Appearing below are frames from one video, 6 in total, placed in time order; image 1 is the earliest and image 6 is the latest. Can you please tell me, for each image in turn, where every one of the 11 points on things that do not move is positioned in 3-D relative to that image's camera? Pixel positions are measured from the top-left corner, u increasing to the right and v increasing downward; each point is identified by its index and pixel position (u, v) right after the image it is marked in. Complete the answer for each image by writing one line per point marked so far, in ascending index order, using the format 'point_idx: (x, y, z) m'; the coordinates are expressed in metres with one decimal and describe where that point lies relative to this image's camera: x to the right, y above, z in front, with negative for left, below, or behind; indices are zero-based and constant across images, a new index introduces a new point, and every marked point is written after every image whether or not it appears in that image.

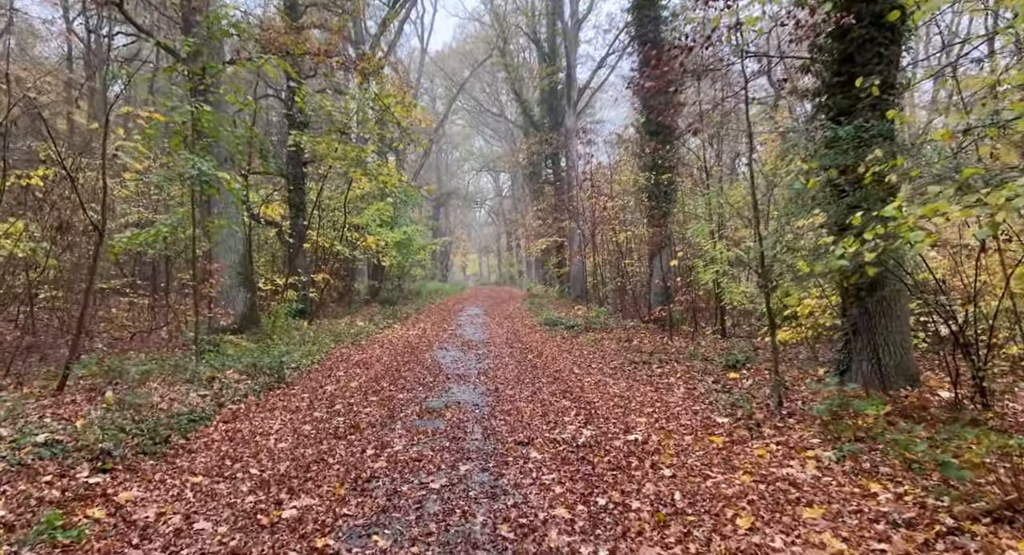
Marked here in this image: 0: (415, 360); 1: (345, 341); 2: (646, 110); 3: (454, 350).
0: (-2.1, -1.8, +12.1) m
1: (-4.3, -1.7, +14.9) m
2: (+4.3, +5.0, +17.2) m
3: (-1.4, -1.8, +14.0) m
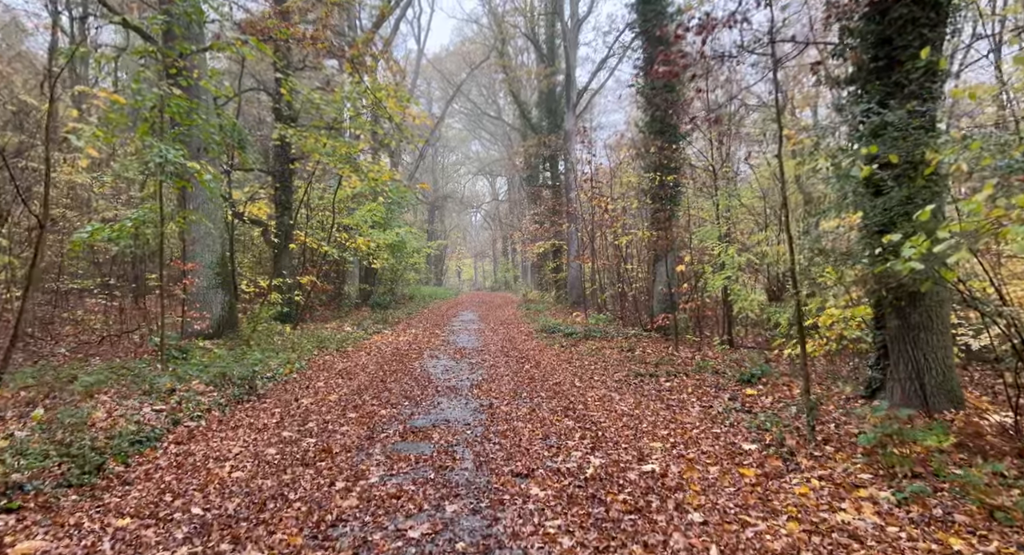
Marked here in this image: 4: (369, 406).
0: (-2.2, -1.8, +11.3) m
1: (-4.4, -1.8, +14.0) m
2: (+4.2, +4.8, +16.4) m
3: (-1.5, -1.9, +13.1) m
4: (-2.0, -1.8, +7.9) m
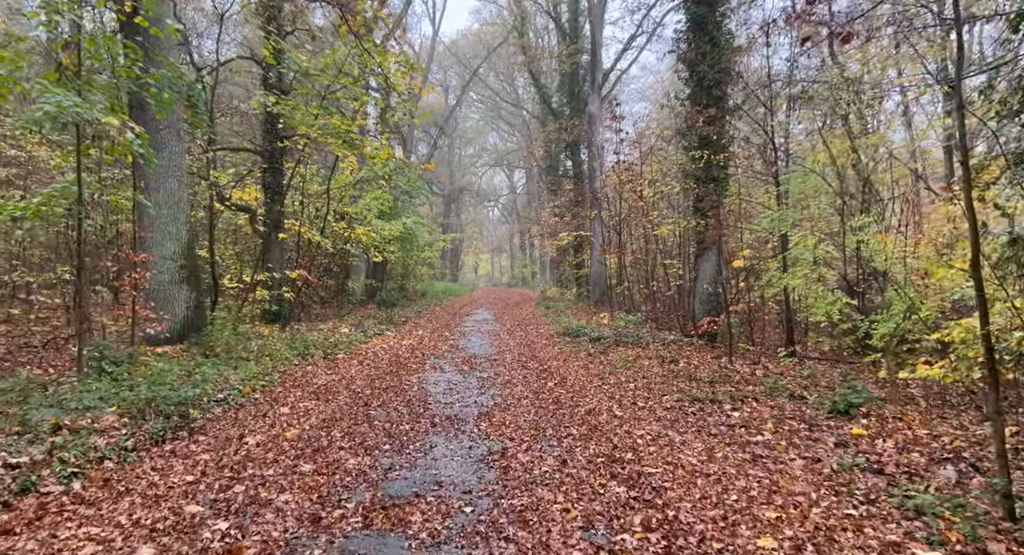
0: (-1.9, -1.8, +9.1) m
1: (-4.0, -1.7, +11.9) m
2: (+4.7, +4.9, +14.0) m
3: (-1.2, -1.8, +10.9) m
4: (-1.8, -1.7, +5.7) m
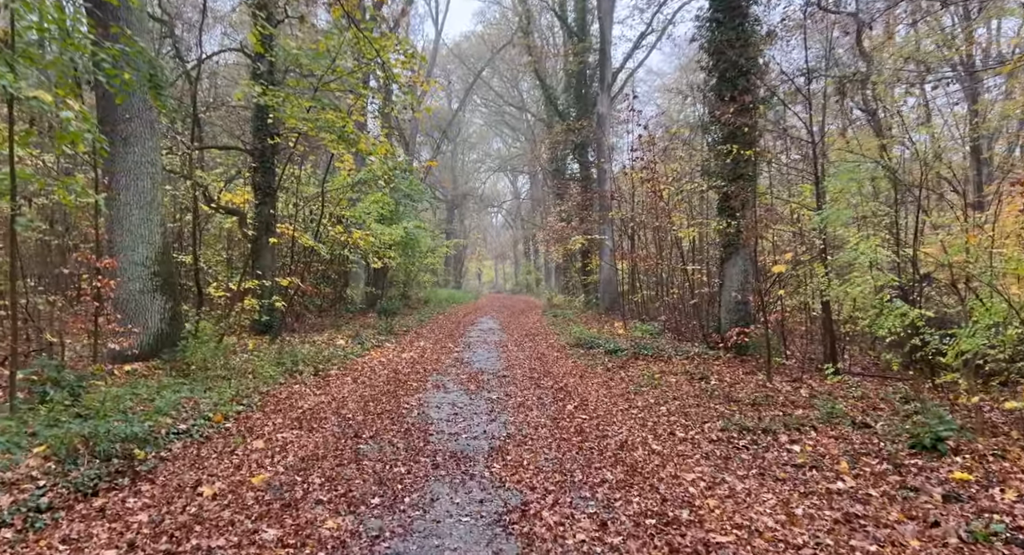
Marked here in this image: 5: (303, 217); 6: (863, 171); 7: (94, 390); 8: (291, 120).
0: (-1.7, -1.9, +7.9) m
1: (-3.8, -1.8, +10.7) m
2: (+4.9, +4.8, +12.8) m
3: (-1.0, -1.9, +9.7) m
4: (-1.6, -1.8, +4.5) m
5: (-6.4, +1.8, +17.5) m
6: (+6.3, +1.9, +10.3) m
7: (-5.1, -1.4, +6.9) m
8: (-5.2, +3.8, +13.7) m
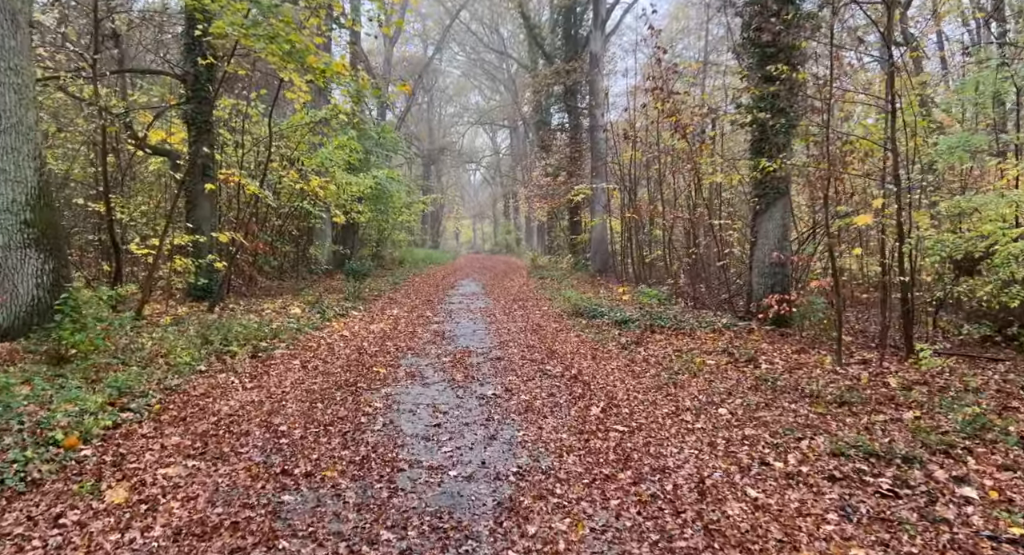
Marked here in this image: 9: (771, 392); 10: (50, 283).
0: (-1.6, -1.4, +5.4) m
1: (-3.9, -1.1, +8.2) m
2: (+4.8, +5.5, +10.2) m
3: (-1.0, -1.3, +7.3) m
4: (-1.4, -1.6, +2.1) m
5: (-6.6, +3.0, +14.6) m
6: (+6.3, +2.5, +8.0) m
7: (-5.0, -1.0, +4.3) m
8: (-5.4, +4.6, +10.7) m
9: (+3.1, -1.4, +6.9) m
10: (-6.1, 0.0, +7.6) m
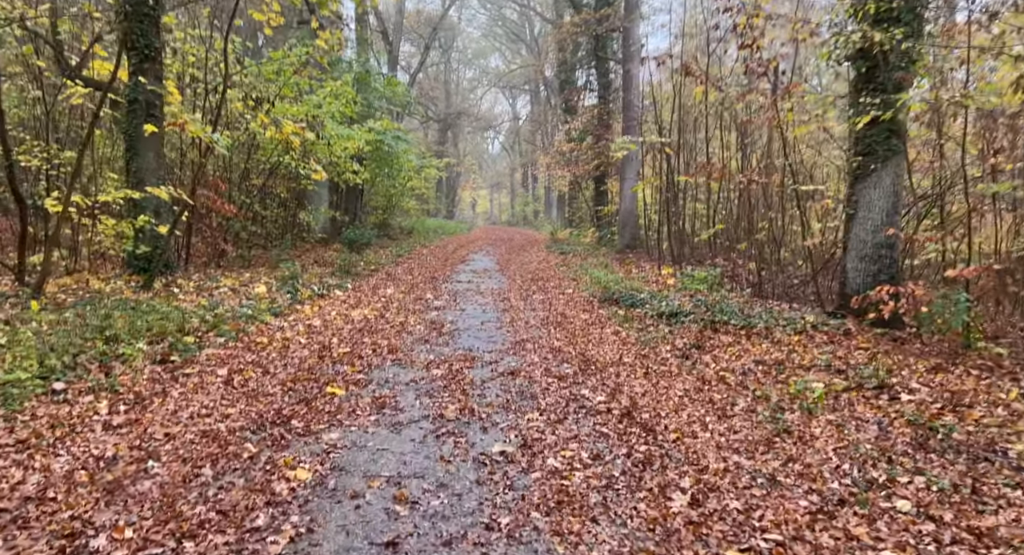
0: (-1.5, -1.3, +2.8) m
1: (-3.7, -0.8, +5.6) m
2: (+5.2, +5.7, +7.1) m
3: (-0.8, -1.1, +4.6) m
4: (-1.4, -1.6, -0.5) m
5: (-6.2, +3.6, +11.9) m
6: (+6.6, +2.5, +5.0) m
7: (-4.9, -0.8, +1.8) m
8: (-5.0, +5.1, +7.9) m
9: (+3.3, -1.3, +4.2) m
10: (-5.9, +0.3, +5.1) m
